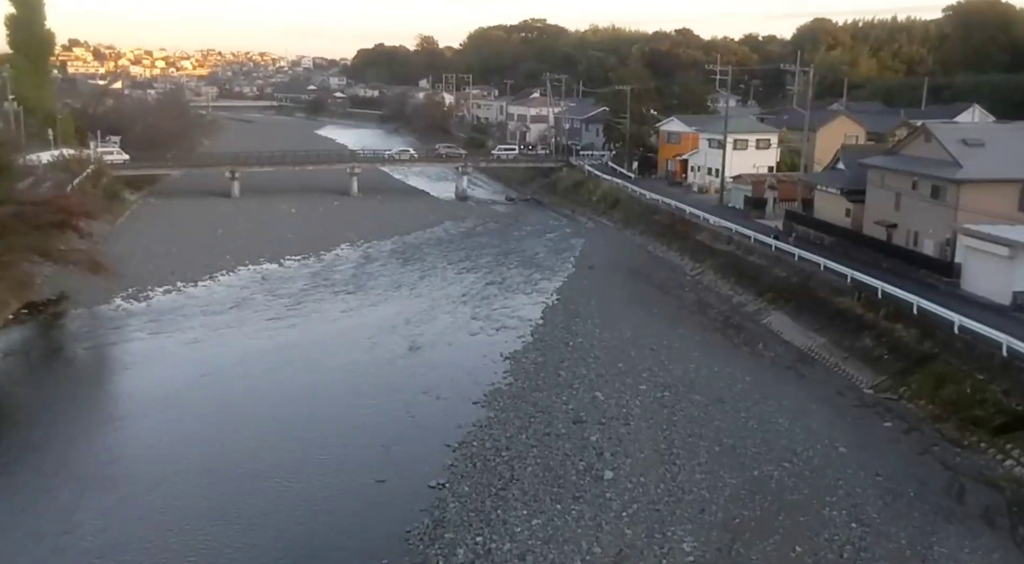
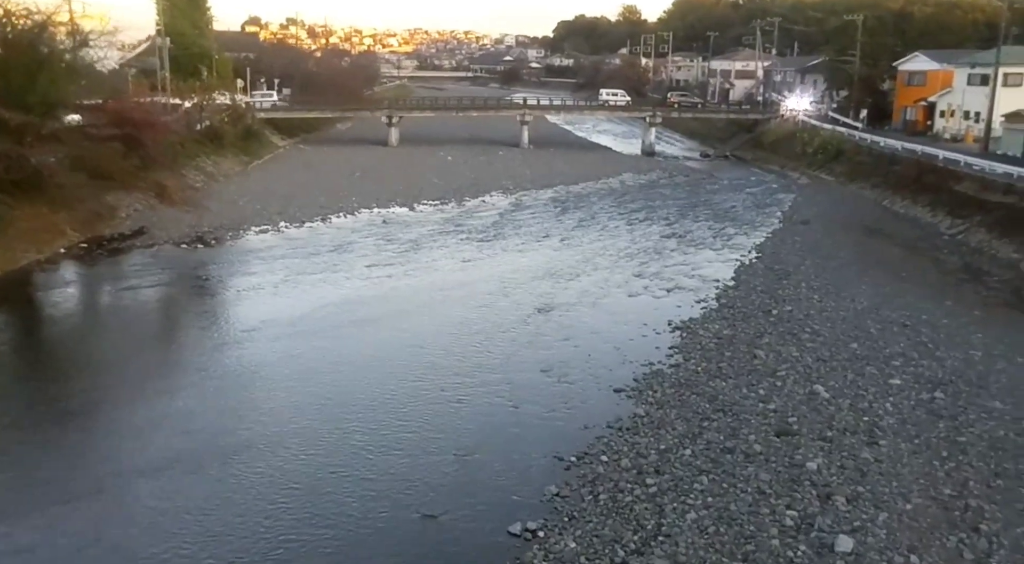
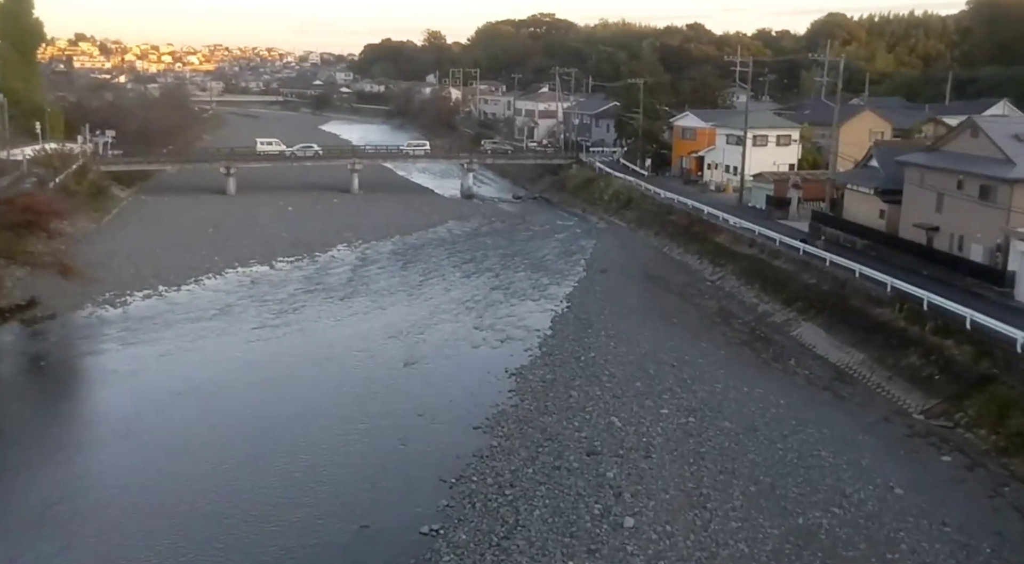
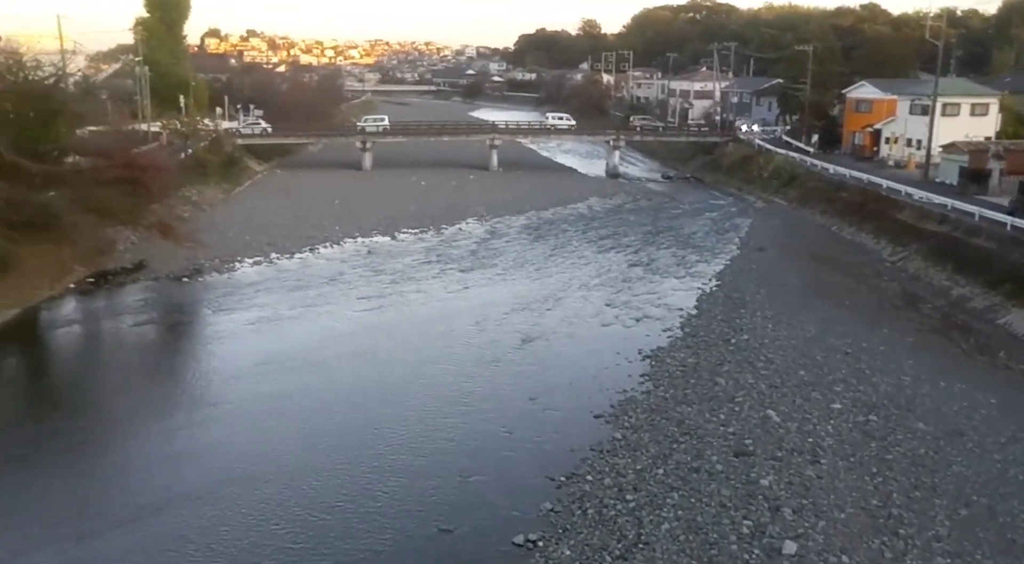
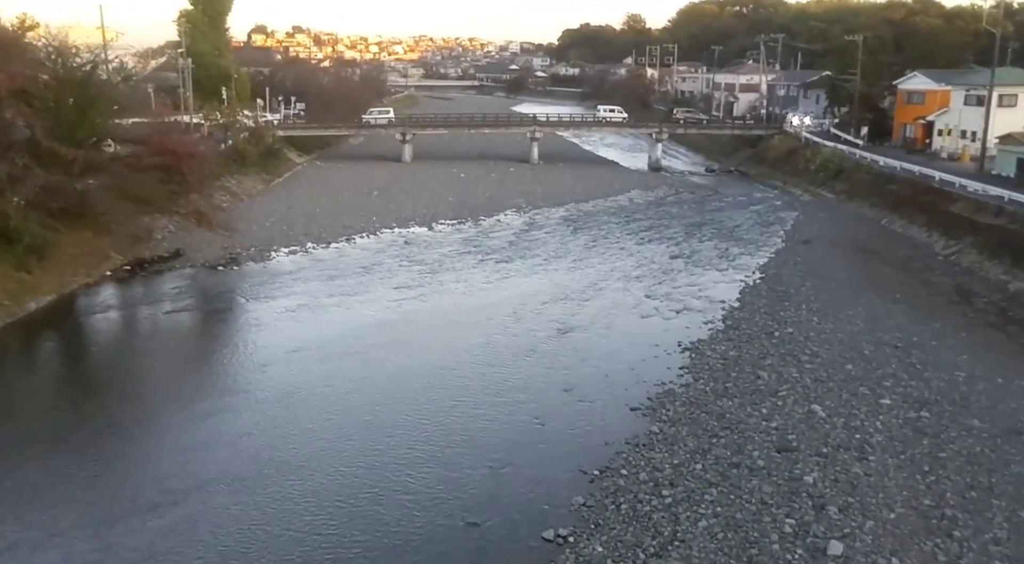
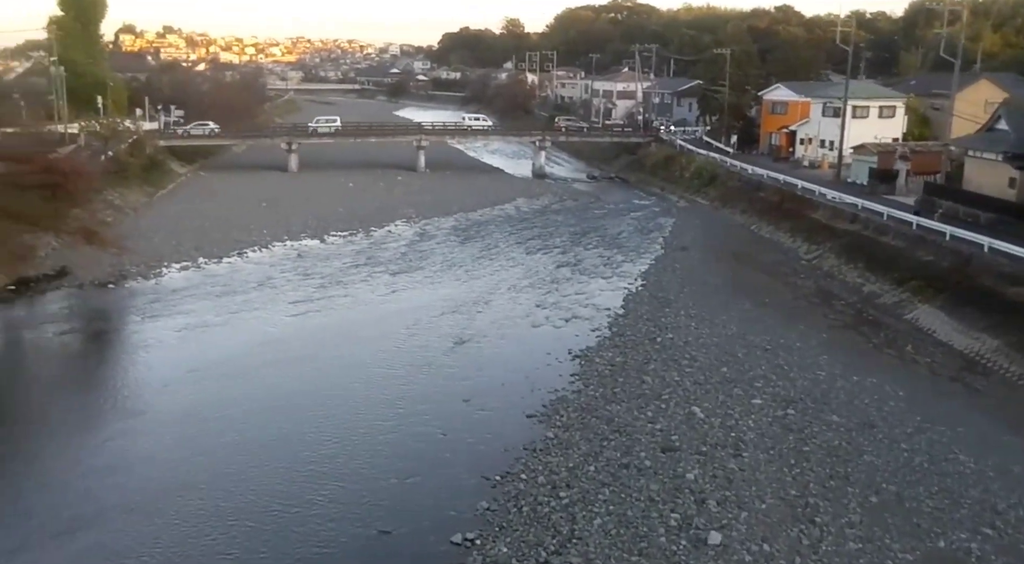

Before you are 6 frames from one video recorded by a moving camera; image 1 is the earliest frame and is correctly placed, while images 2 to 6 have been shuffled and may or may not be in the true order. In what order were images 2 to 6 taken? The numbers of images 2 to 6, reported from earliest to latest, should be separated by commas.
3, 6, 4, 5, 2
